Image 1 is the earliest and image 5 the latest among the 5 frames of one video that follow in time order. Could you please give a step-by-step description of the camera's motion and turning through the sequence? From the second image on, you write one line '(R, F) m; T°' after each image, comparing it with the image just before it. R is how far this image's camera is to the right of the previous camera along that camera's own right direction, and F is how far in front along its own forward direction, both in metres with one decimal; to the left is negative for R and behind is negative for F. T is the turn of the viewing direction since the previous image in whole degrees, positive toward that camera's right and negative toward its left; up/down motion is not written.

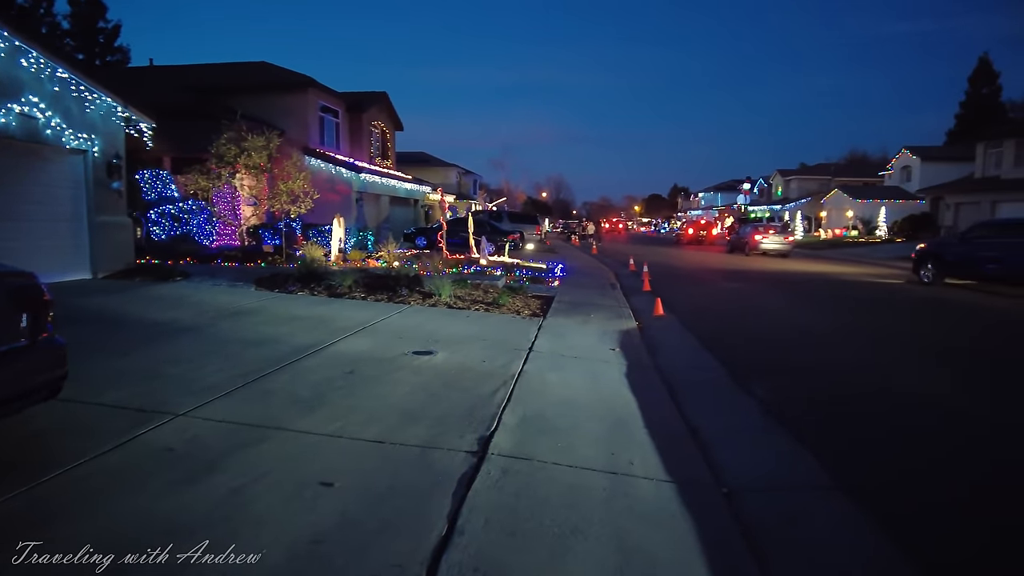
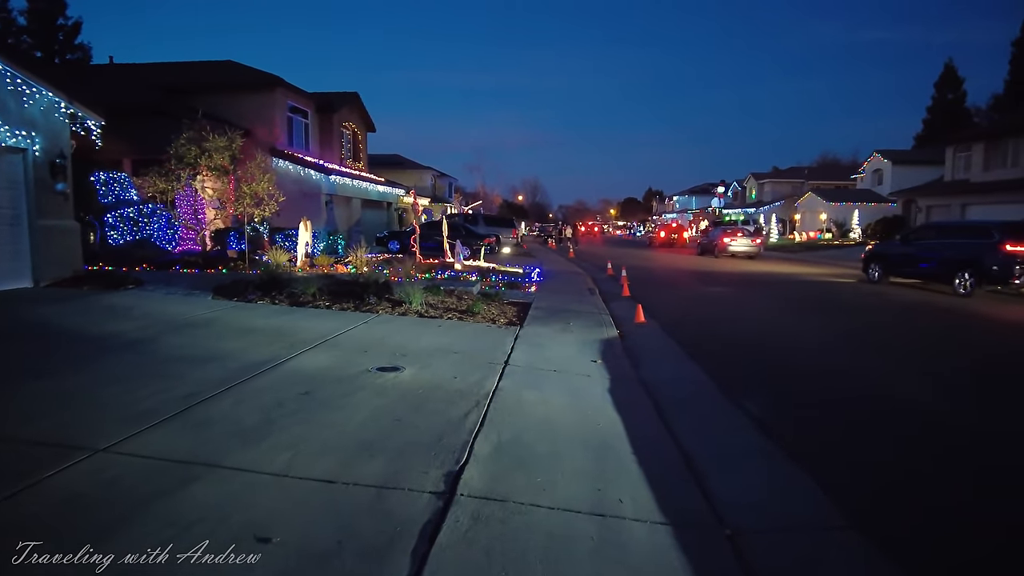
(0.0, +0.6) m; +2°
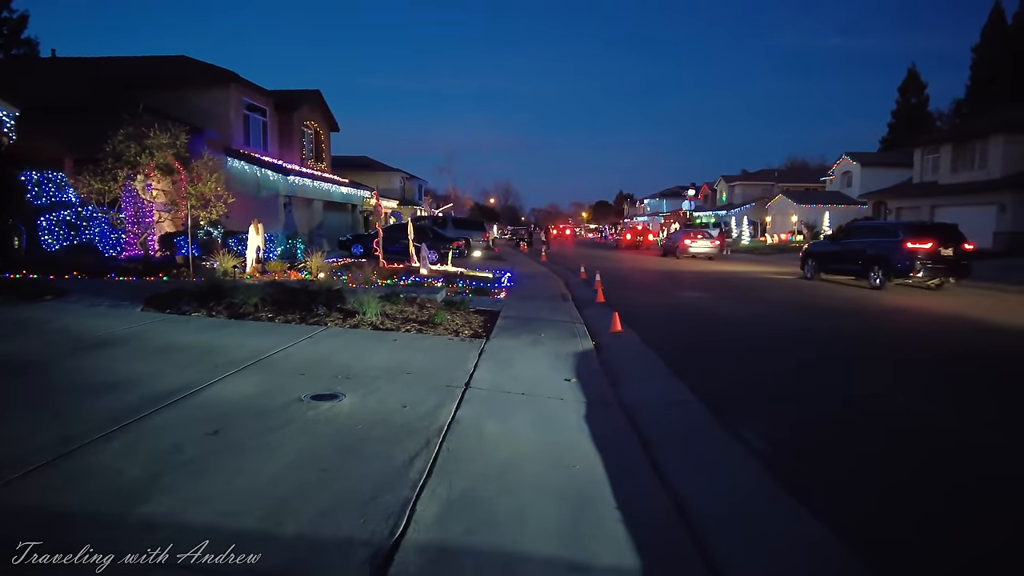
(+0.1, +1.0) m; +2°
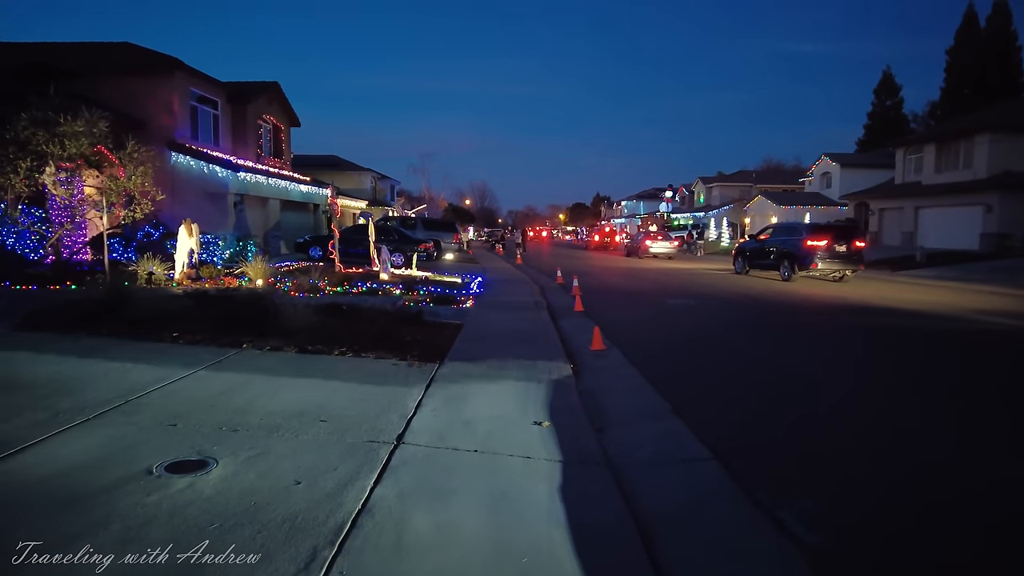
(+0.2, +1.7) m; +2°
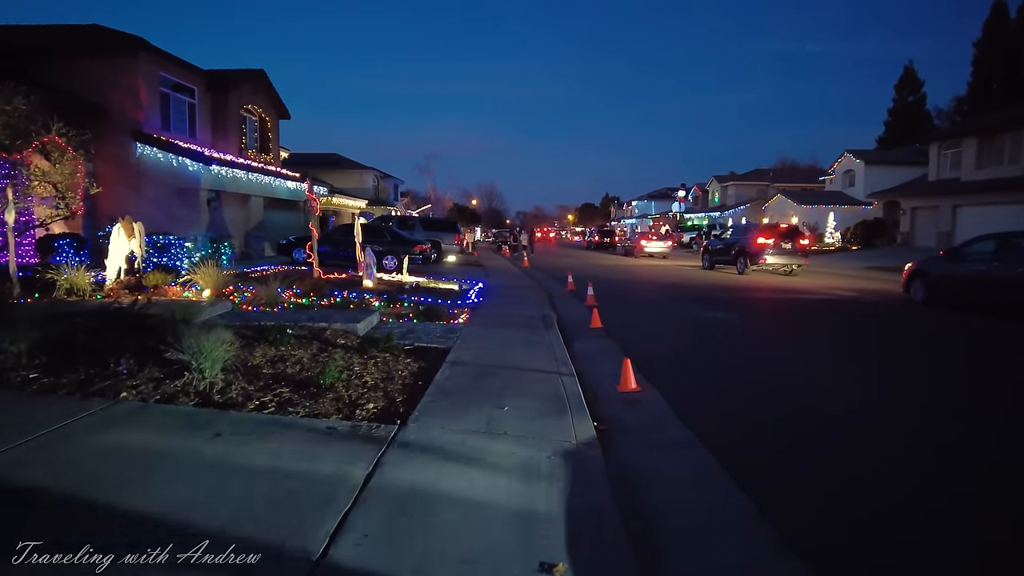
(+0.1, +2.5) m; -1°
